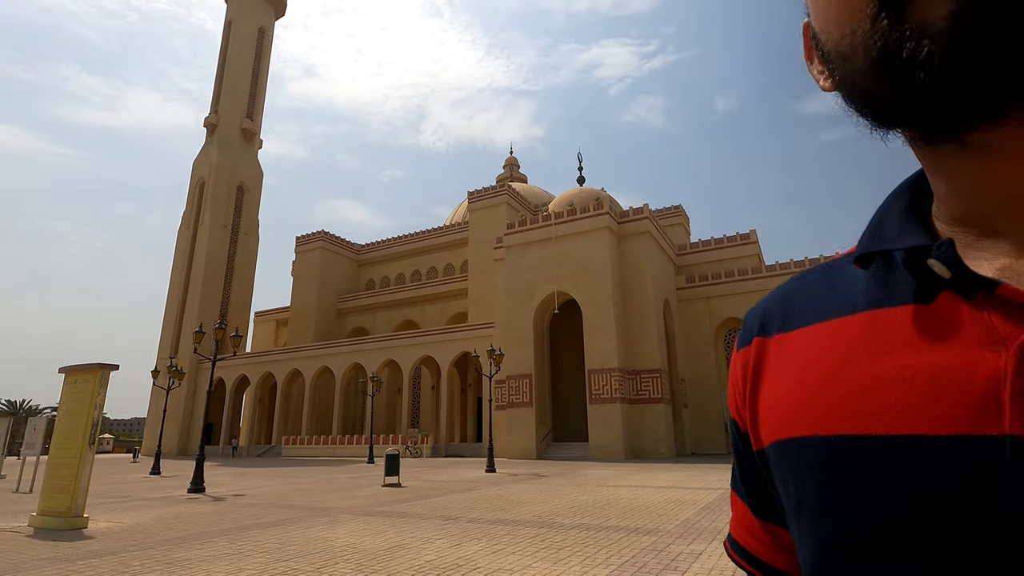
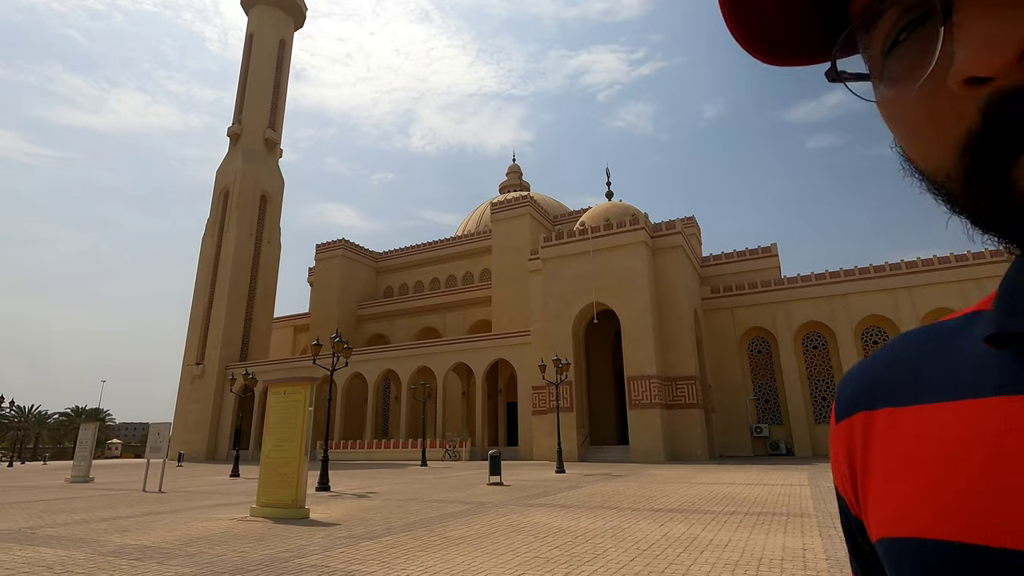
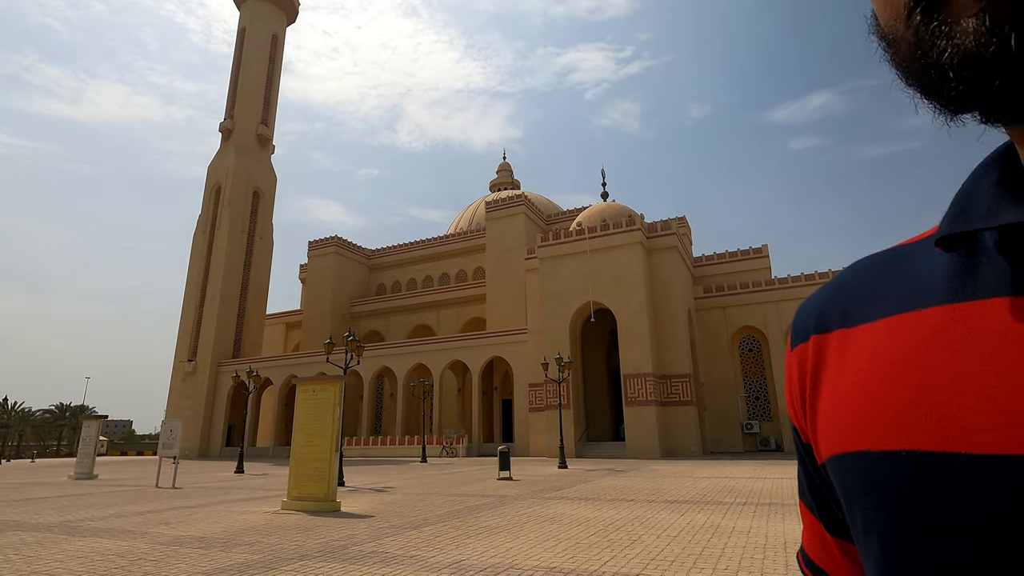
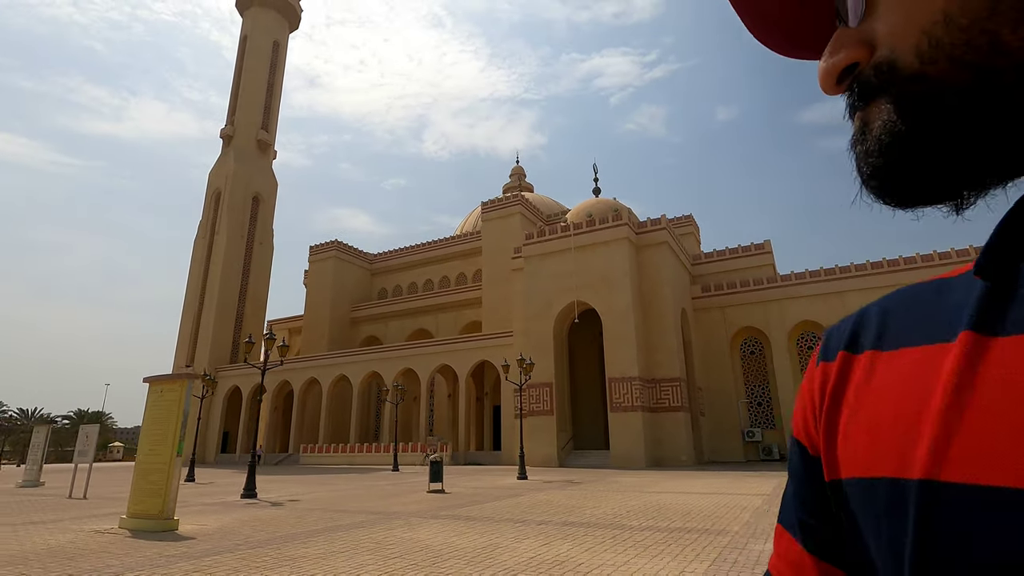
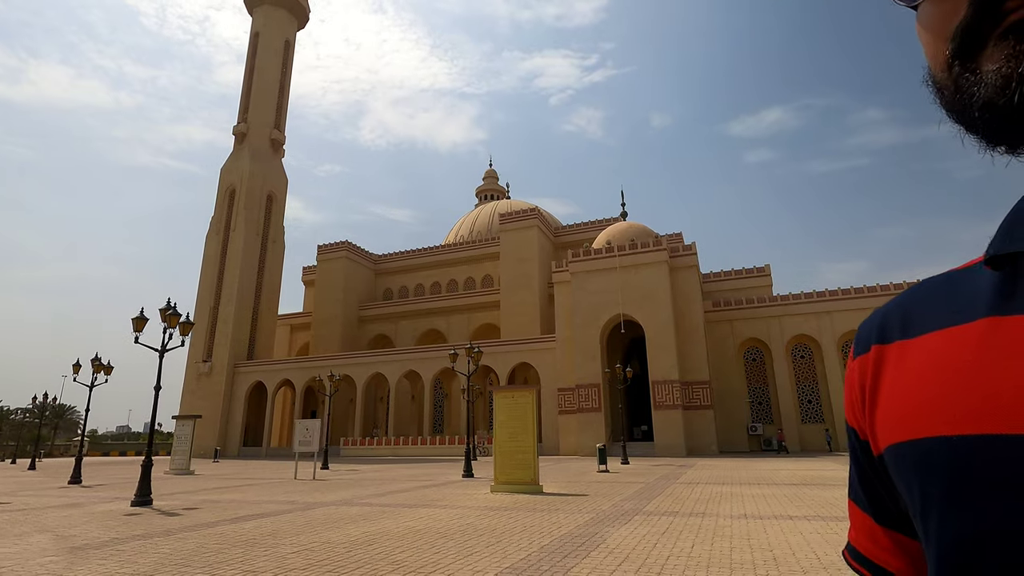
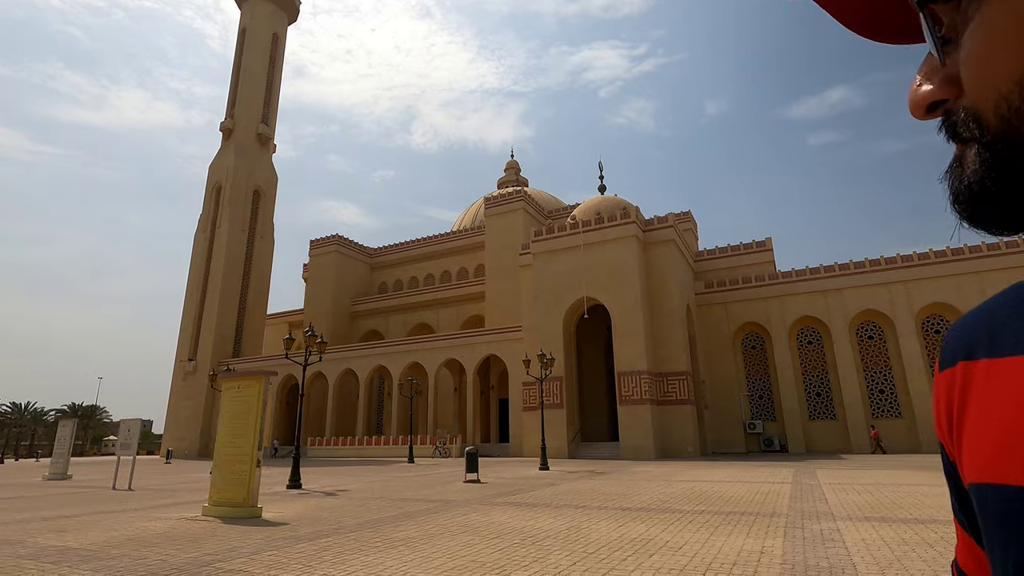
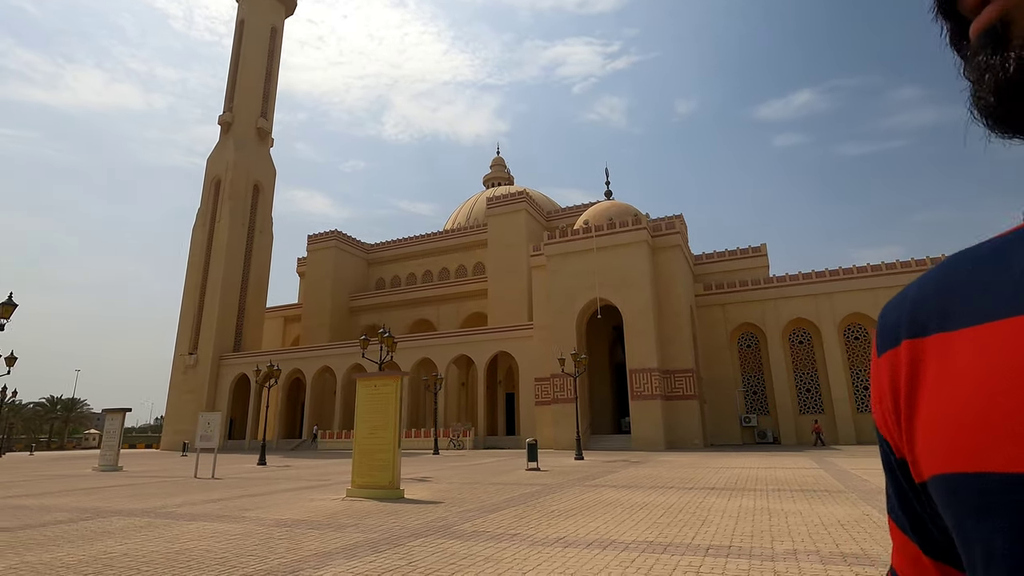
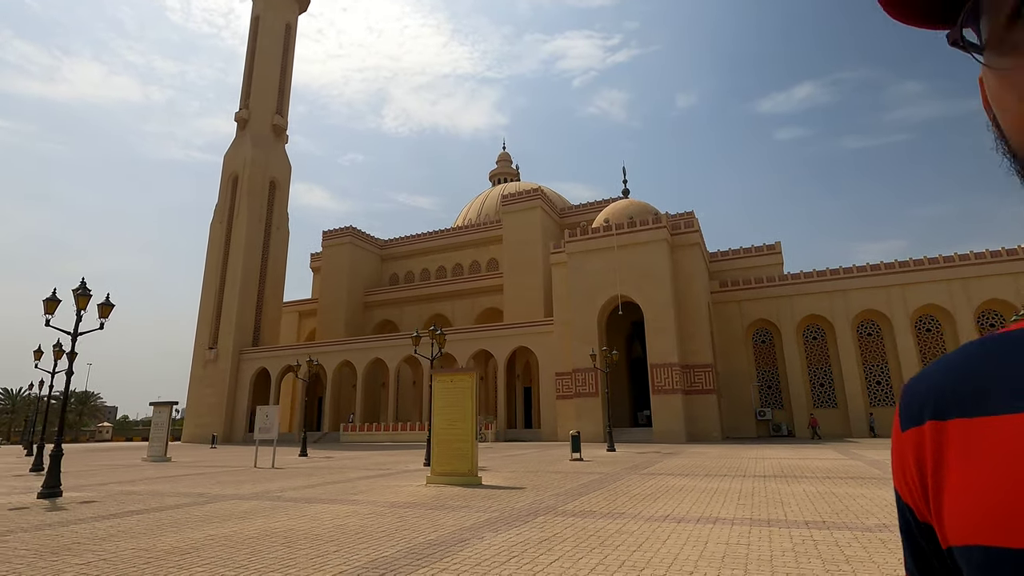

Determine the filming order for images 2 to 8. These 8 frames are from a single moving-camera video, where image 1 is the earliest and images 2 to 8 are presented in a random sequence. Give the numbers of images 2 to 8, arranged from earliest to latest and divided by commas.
4, 6, 2, 3, 7, 8, 5
